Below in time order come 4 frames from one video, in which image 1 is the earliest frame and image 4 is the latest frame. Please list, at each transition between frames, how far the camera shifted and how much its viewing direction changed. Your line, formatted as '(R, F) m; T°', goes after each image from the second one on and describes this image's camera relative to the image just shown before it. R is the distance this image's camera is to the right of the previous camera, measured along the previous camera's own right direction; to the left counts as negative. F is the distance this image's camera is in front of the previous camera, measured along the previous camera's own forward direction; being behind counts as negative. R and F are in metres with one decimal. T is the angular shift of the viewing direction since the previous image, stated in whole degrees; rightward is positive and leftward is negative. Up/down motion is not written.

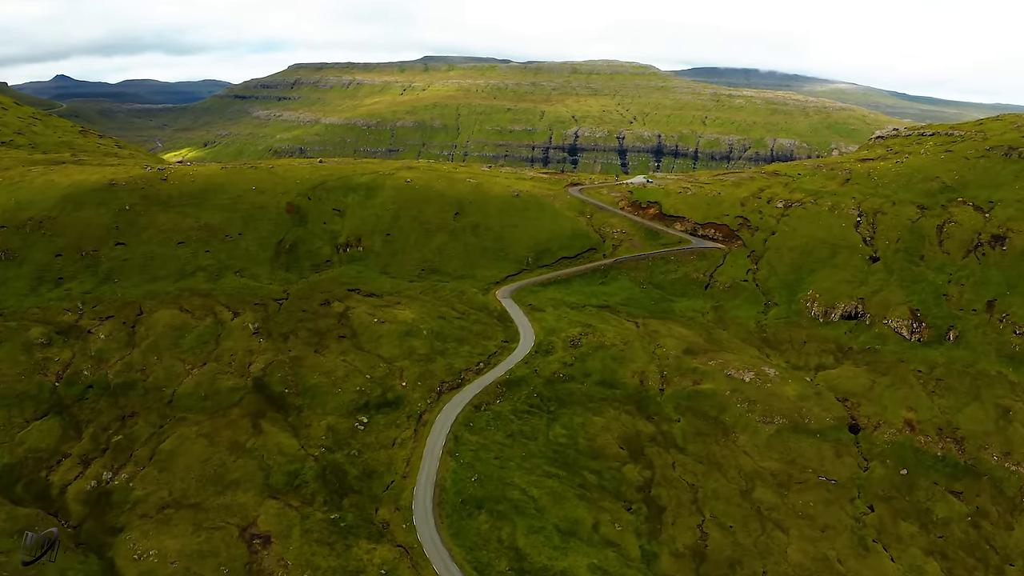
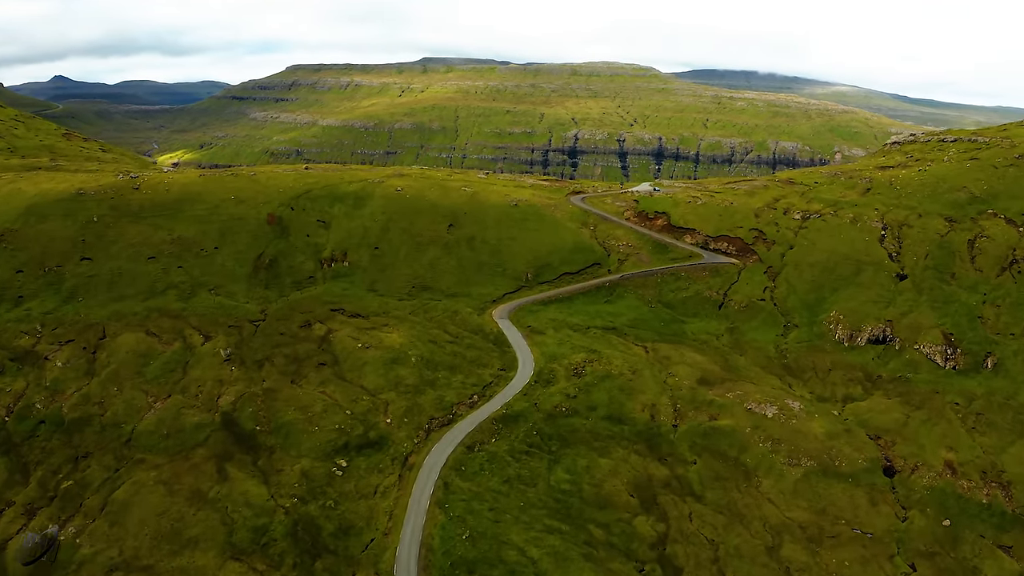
(+0.4, +11.0) m; 0°
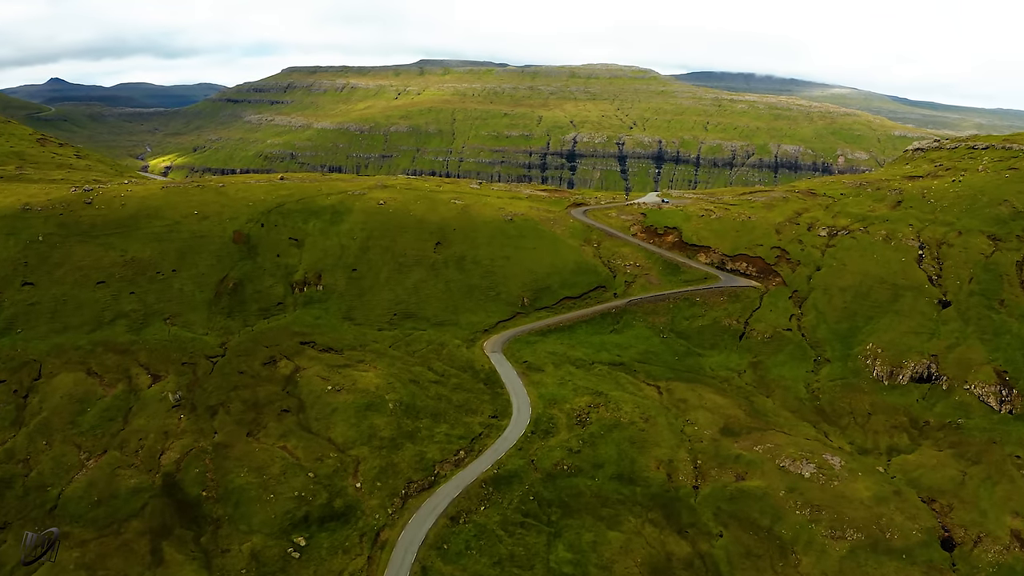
(+0.9, +15.0) m; 0°
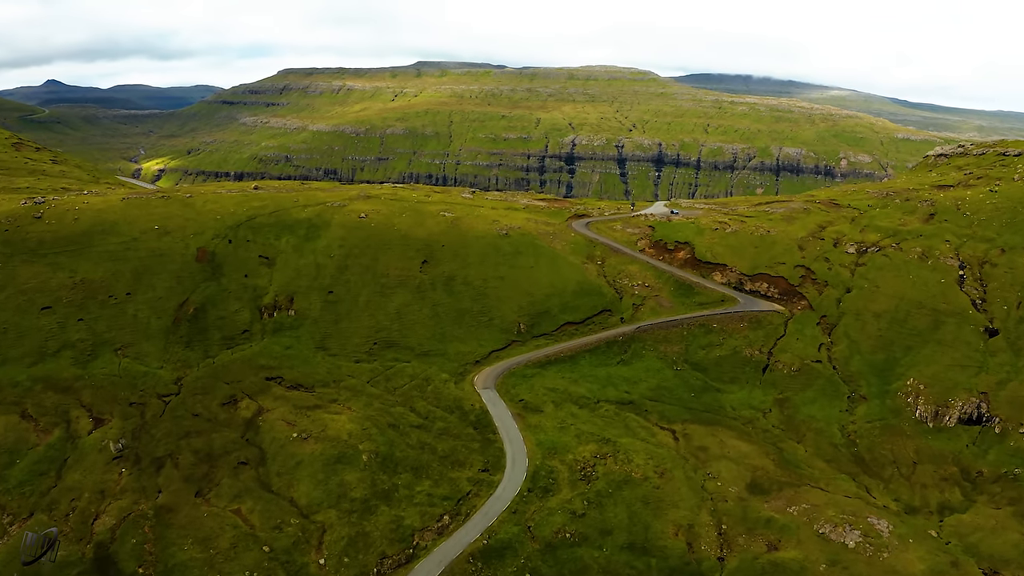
(+0.7, +13.0) m; 0°
